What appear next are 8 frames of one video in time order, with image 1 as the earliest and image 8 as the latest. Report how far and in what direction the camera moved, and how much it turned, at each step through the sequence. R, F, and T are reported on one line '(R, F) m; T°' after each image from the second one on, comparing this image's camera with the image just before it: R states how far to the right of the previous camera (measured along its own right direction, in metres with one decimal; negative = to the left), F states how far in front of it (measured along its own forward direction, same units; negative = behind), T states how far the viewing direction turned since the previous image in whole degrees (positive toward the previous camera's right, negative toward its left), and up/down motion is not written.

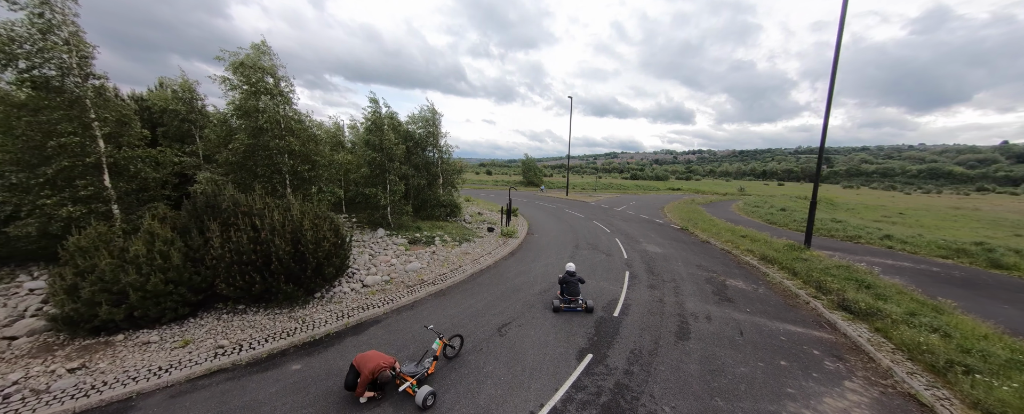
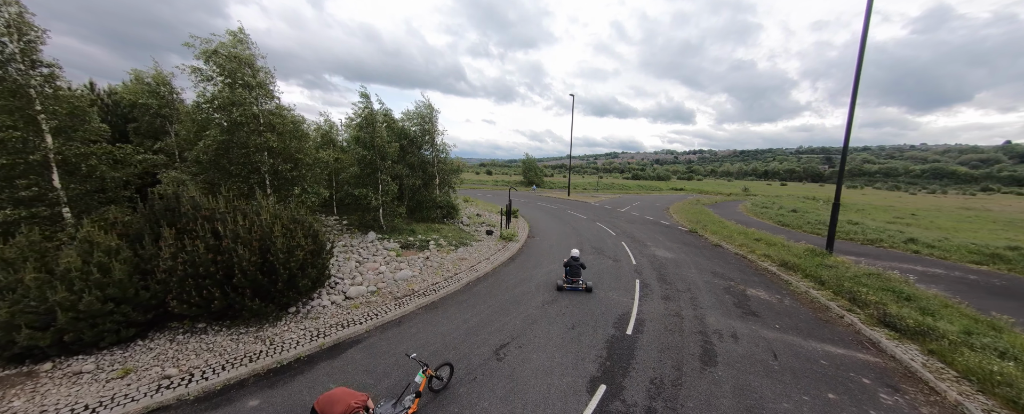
(0.0, +1.0) m; 0°
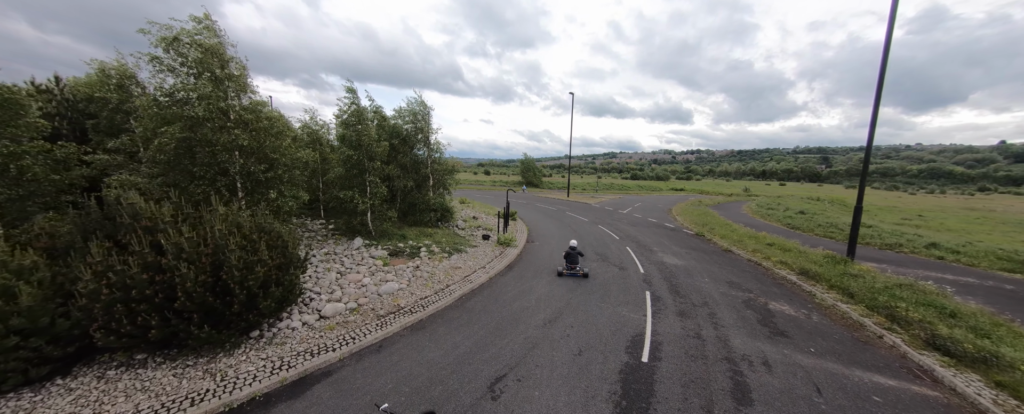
(0.0, +1.0) m; 0°
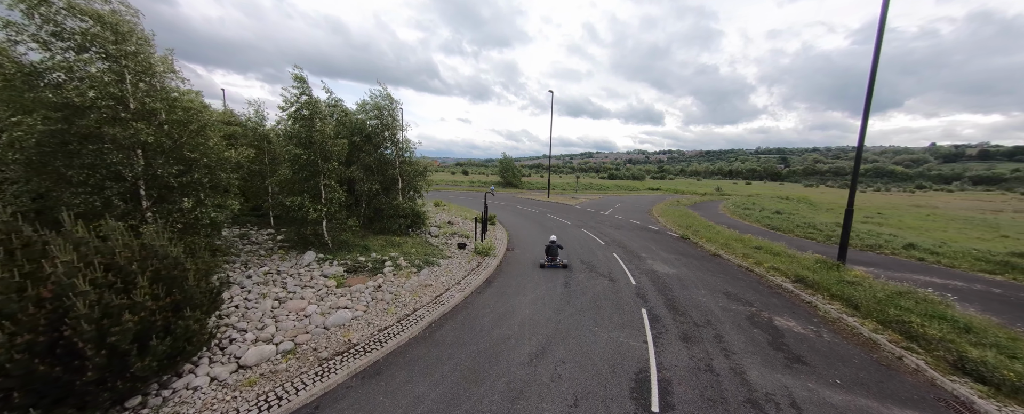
(0.0, +1.4) m; +4°
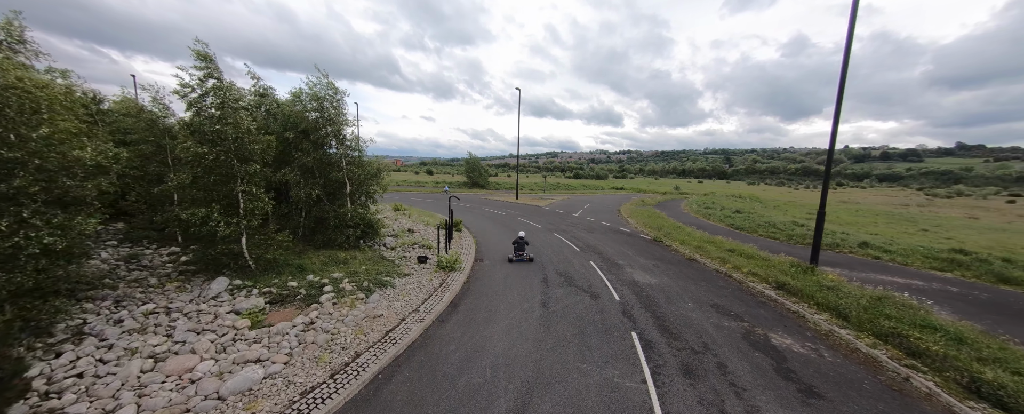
(-0.1, +1.5) m; +6°
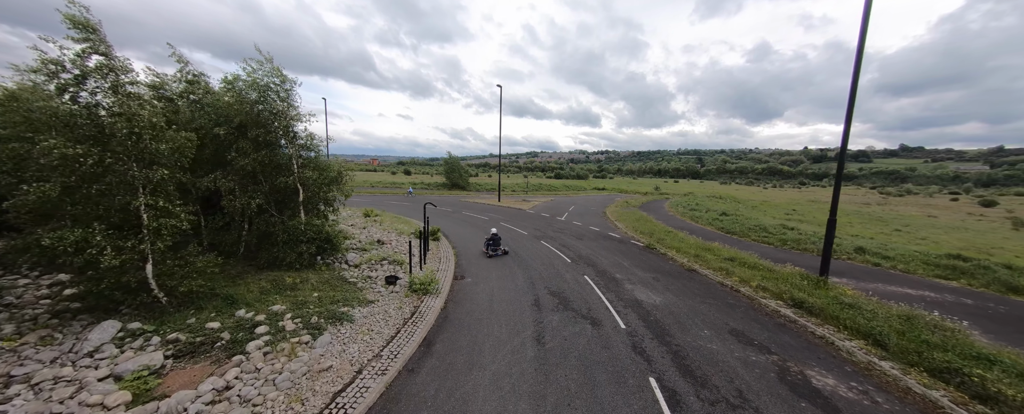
(-0.2, +1.7) m; +4°
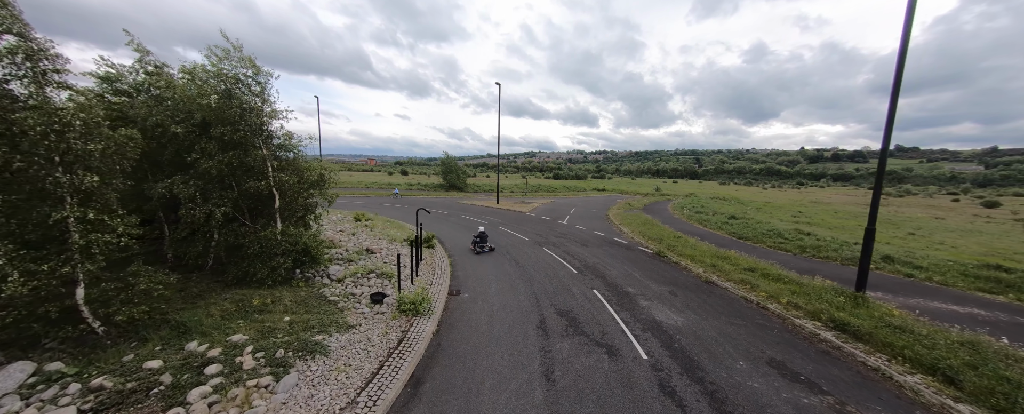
(-0.1, +1.2) m; 0°
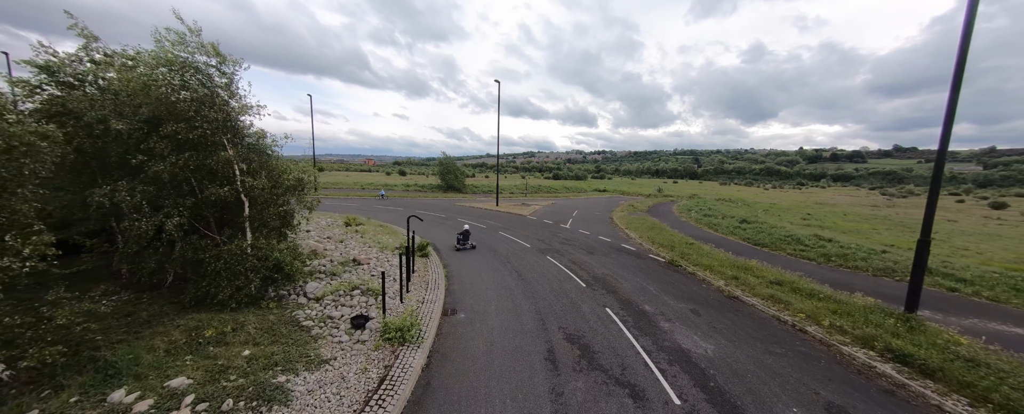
(-0.1, +1.3) m; 0°
